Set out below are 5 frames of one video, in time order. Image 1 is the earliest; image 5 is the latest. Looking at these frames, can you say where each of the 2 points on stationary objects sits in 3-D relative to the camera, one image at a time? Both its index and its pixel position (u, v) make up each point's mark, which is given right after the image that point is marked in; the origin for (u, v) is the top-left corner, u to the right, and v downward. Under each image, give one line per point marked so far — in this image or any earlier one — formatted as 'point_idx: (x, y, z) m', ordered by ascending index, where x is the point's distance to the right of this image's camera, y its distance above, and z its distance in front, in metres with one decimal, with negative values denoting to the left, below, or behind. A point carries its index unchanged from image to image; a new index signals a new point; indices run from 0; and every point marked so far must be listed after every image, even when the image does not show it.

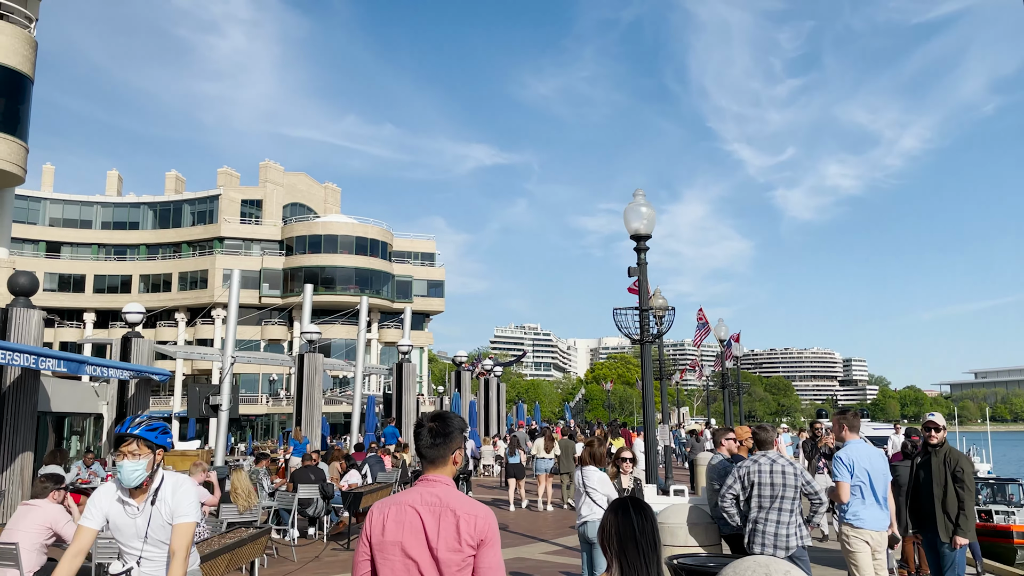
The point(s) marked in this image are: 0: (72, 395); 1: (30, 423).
0: (-10.3, -2.5, +19.0) m
1: (-9.0, -2.5, +15.0) m
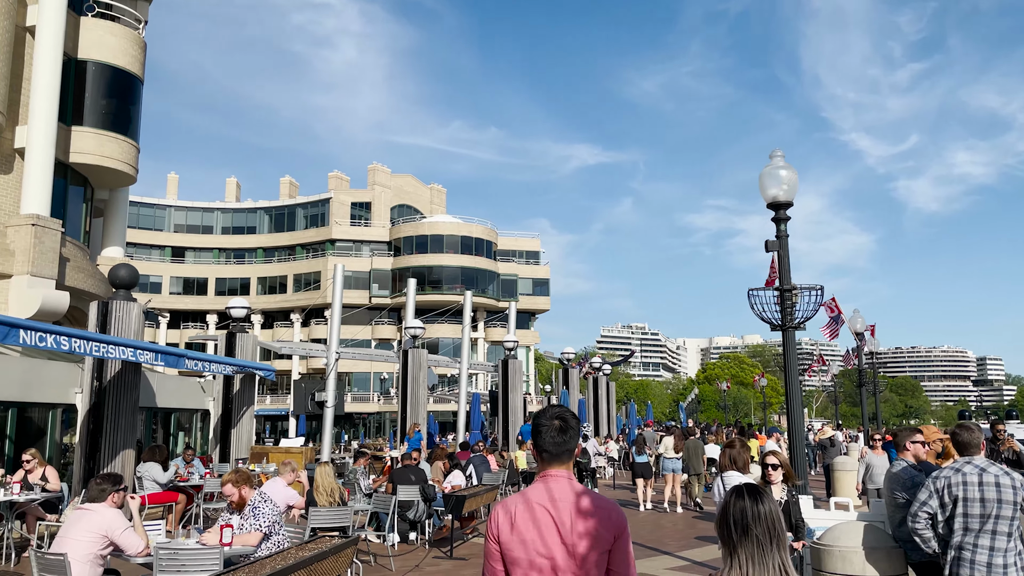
0: (-7.8, -2.3, +18.8) m
1: (-6.9, -2.4, +14.7) m
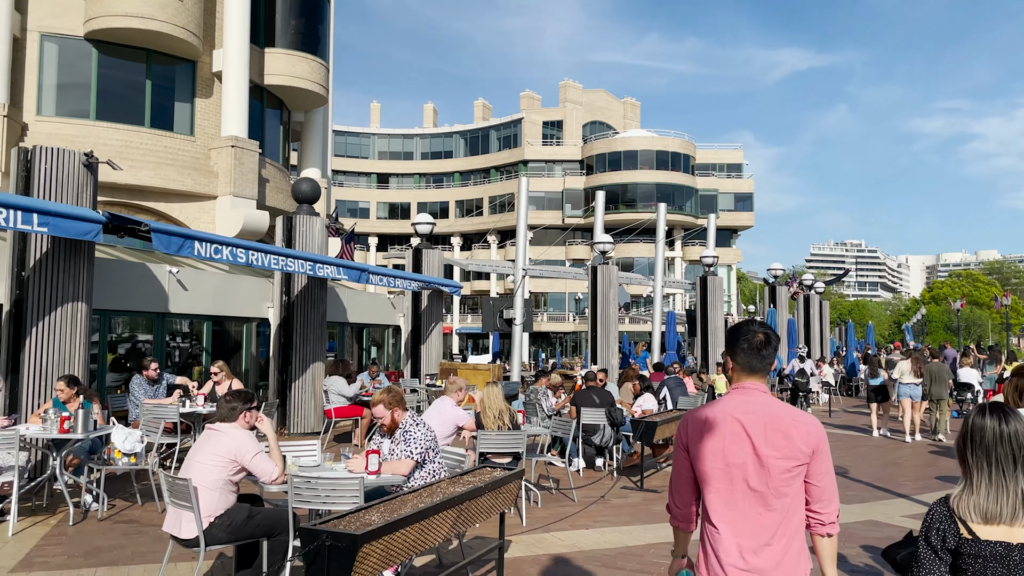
0: (-3.4, -0.4, +18.9) m
1: (-3.5, -0.8, +14.7) m
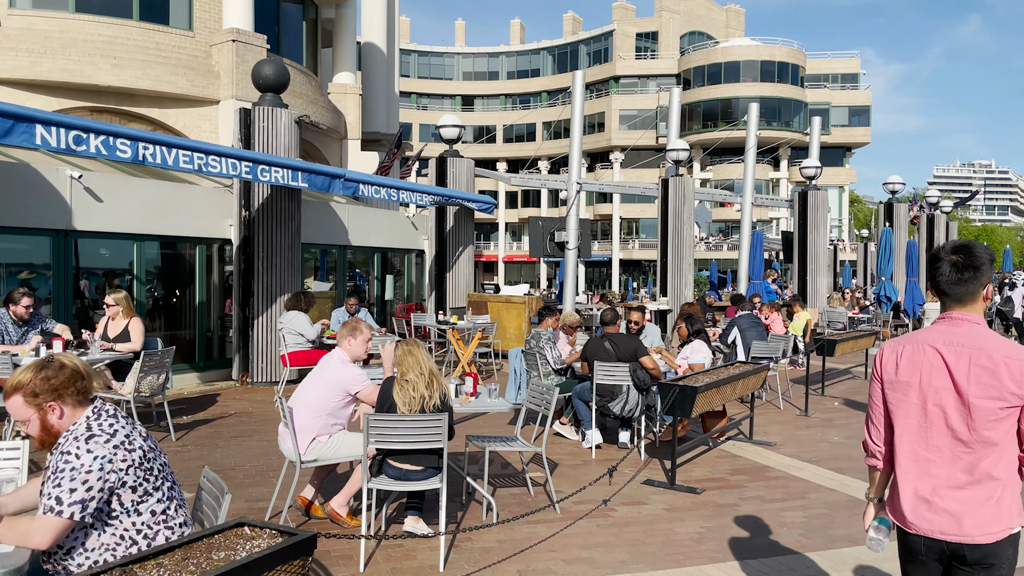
0: (-2.6, +1.2, +15.8) m
1: (-3.2, +0.4, +11.8) m
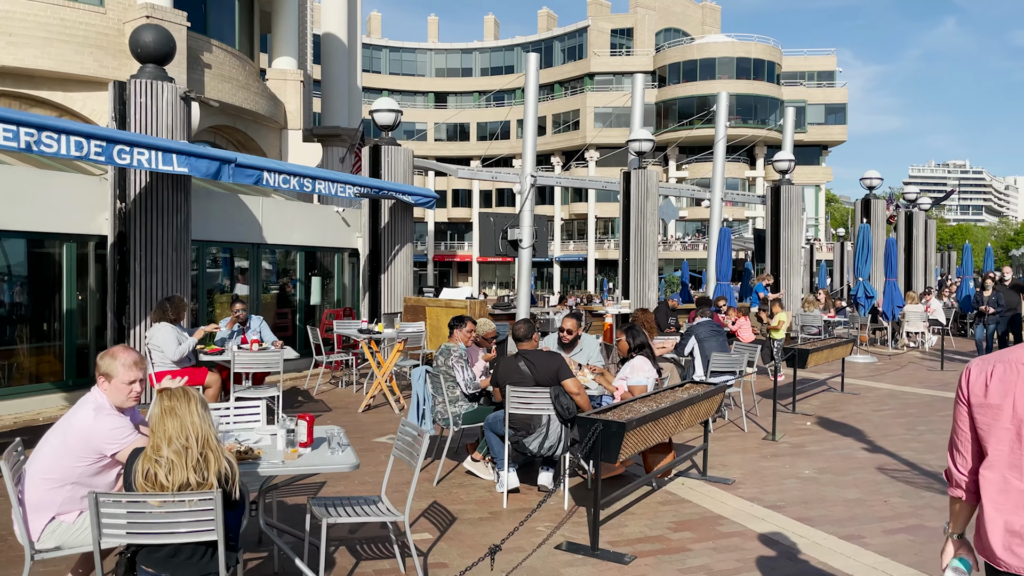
0: (-3.6, +1.2, +14.1) m
1: (-4.2, +0.4, +10.1) m
